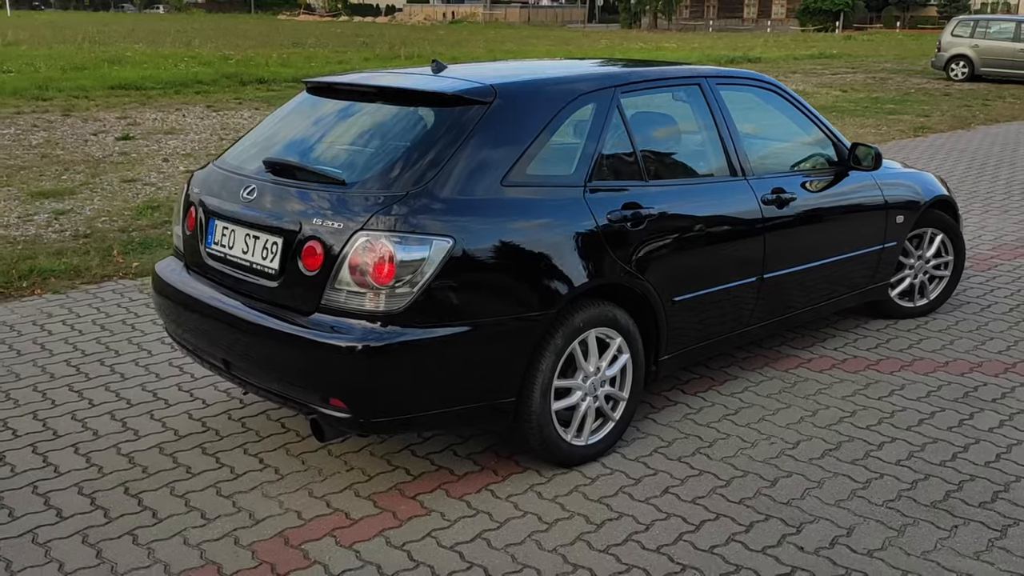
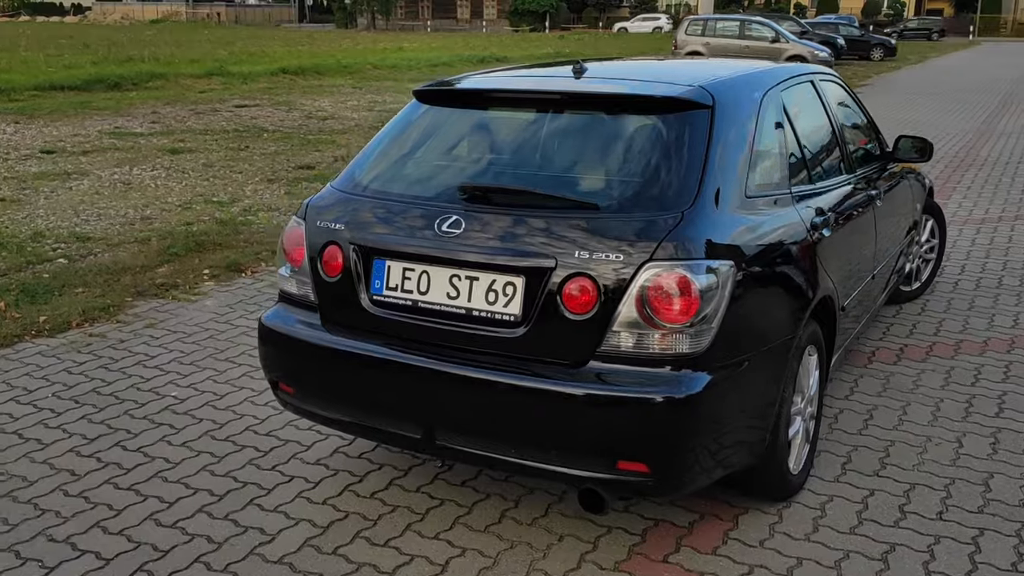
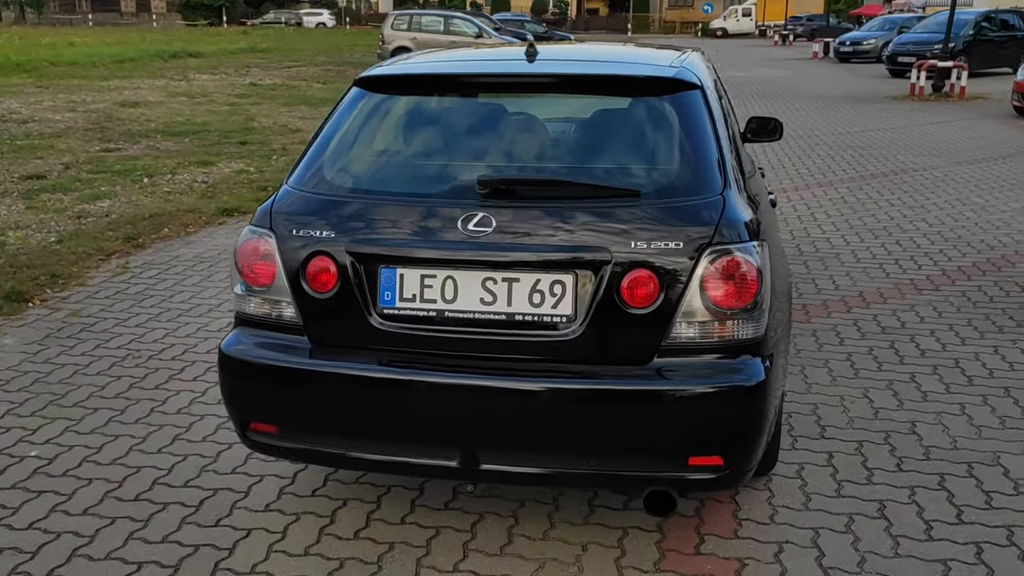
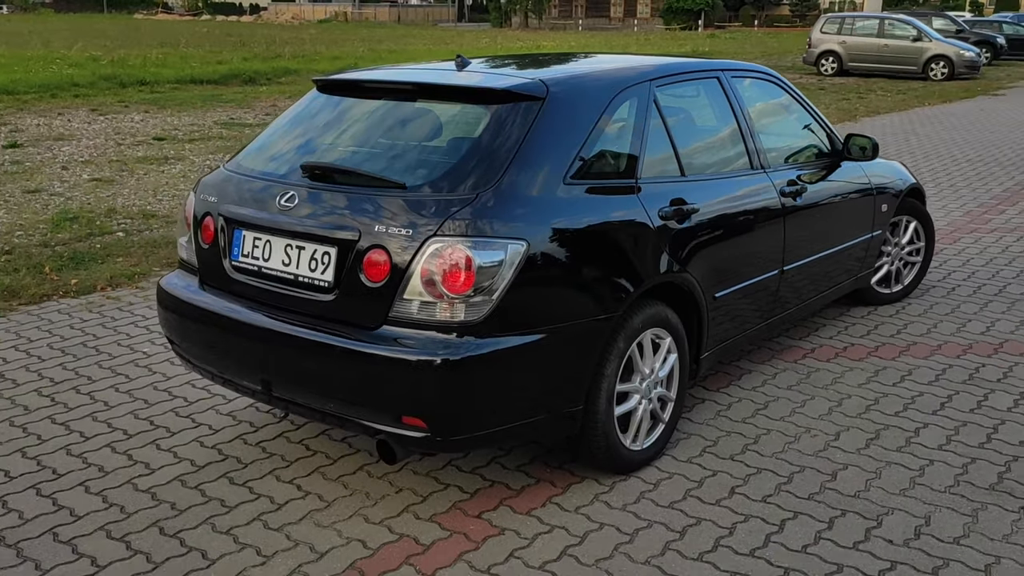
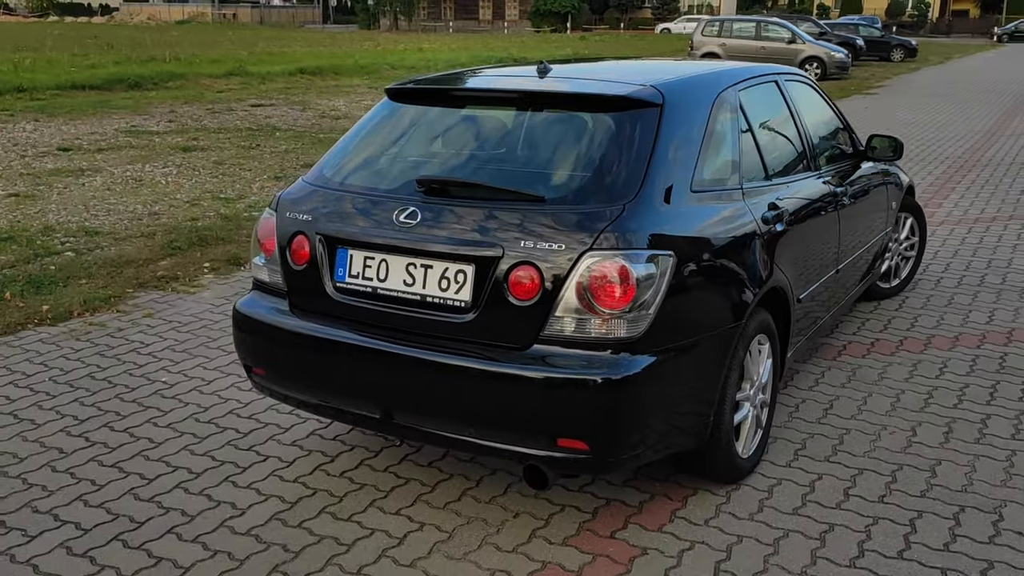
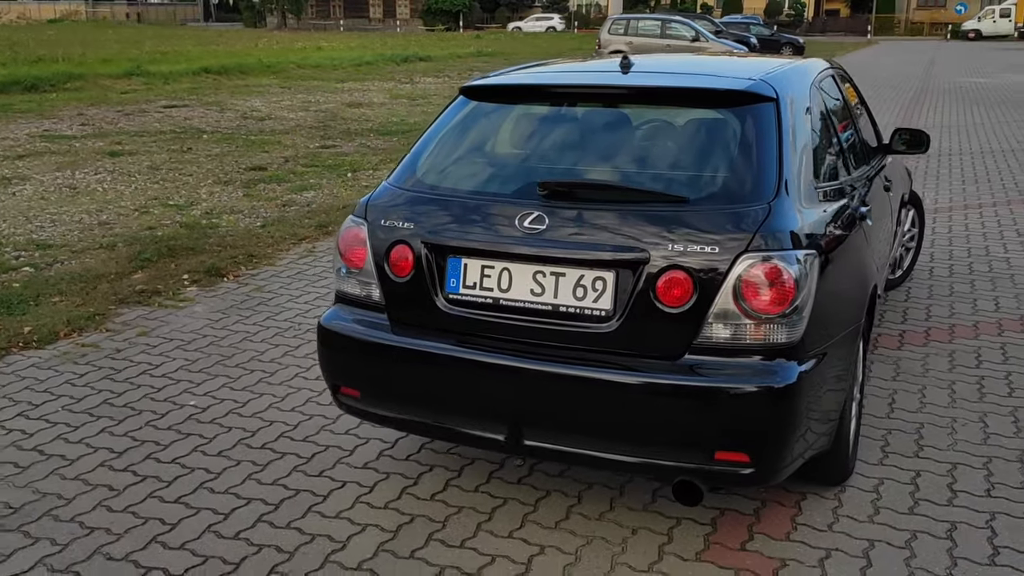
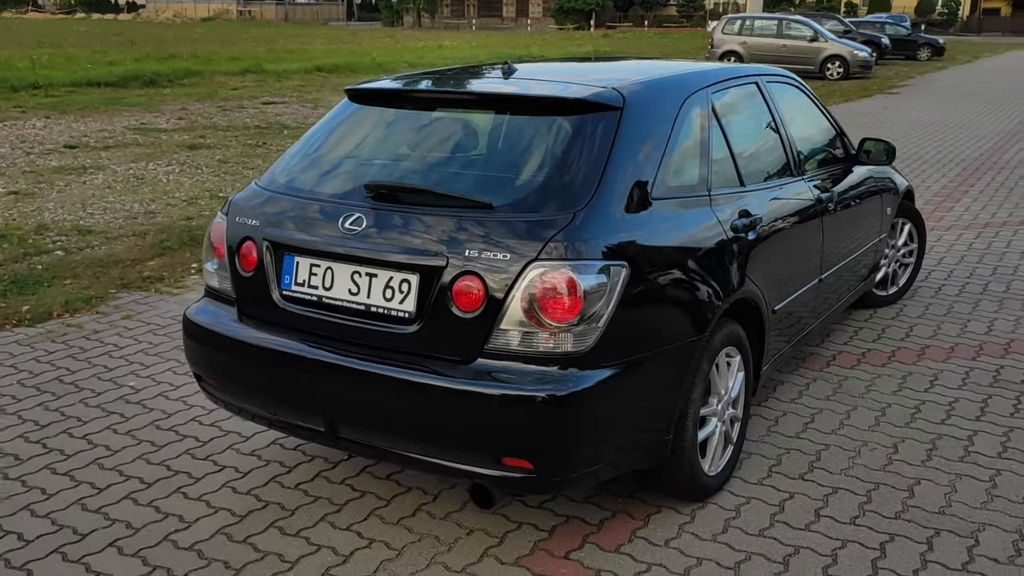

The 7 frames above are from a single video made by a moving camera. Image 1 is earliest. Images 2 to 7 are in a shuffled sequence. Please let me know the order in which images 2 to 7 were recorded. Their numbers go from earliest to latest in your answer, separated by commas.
4, 7, 5, 2, 6, 3
